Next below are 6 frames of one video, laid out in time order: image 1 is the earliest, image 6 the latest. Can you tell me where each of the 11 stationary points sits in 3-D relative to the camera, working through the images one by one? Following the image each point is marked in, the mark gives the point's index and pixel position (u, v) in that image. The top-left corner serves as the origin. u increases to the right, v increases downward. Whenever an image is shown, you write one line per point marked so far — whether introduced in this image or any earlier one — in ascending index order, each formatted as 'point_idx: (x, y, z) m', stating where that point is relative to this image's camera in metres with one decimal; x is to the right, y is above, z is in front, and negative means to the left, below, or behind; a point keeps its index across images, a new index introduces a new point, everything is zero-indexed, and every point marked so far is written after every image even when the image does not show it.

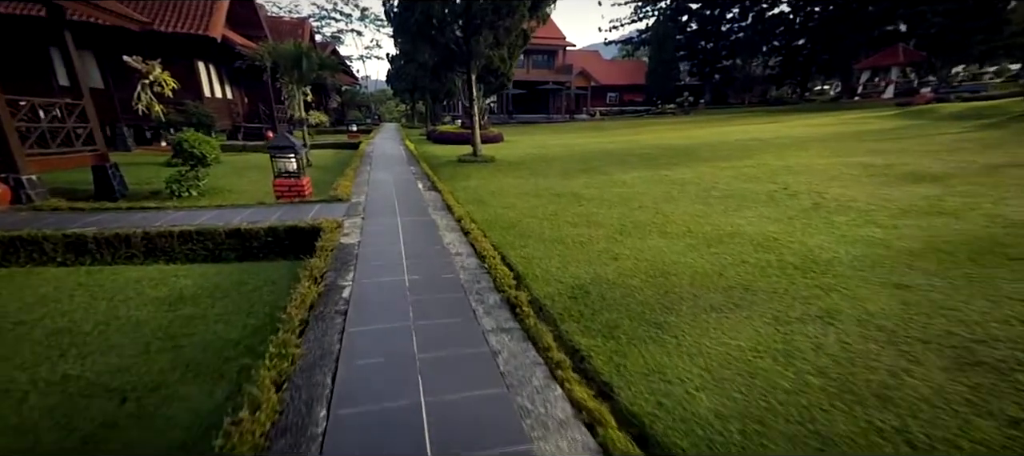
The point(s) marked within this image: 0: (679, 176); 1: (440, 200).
0: (+3.0, +0.9, +8.2) m
1: (-1.1, +0.4, +6.8) m
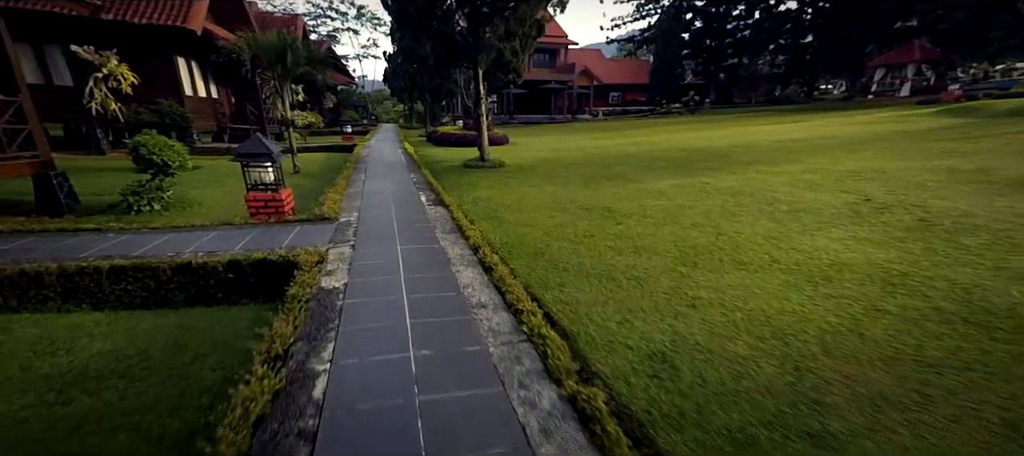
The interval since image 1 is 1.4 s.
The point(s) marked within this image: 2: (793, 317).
0: (+3.3, +0.7, +7.1) m
1: (-0.8, +0.1, +5.7) m
2: (+1.9, -0.6, +3.0) m
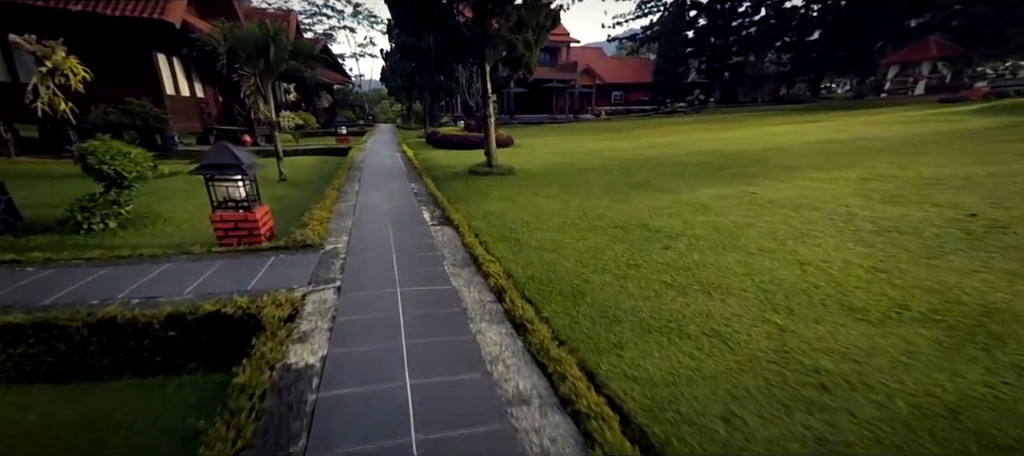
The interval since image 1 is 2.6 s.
0: (+3.5, +0.4, +6.1) m
1: (-0.6, -0.1, +4.6) m
2: (+2.1, -0.8, +2.0) m
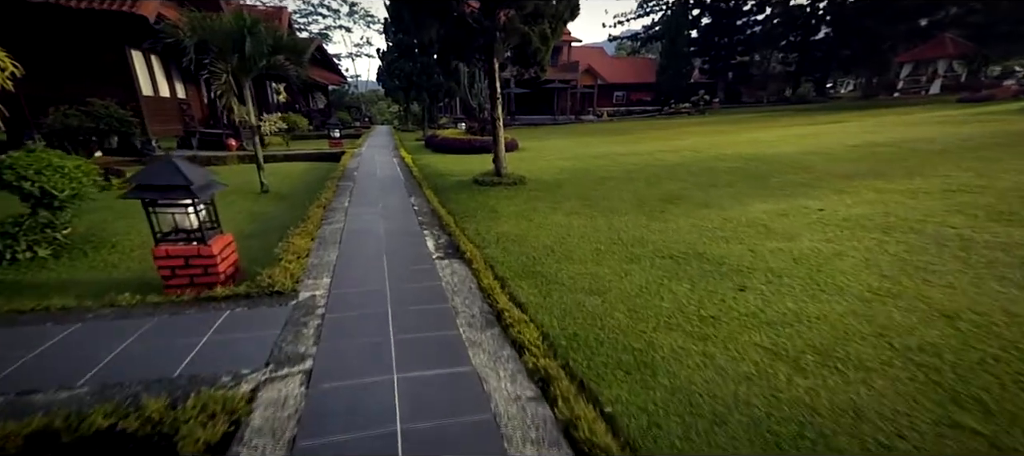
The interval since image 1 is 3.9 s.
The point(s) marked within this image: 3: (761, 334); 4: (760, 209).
0: (+3.8, +0.2, +5.1) m
1: (-0.3, -0.4, +3.6) m
2: (+2.4, -1.1, +1.0) m
3: (+1.6, -0.7, +2.9) m
4: (+3.0, +0.2, +5.6) m
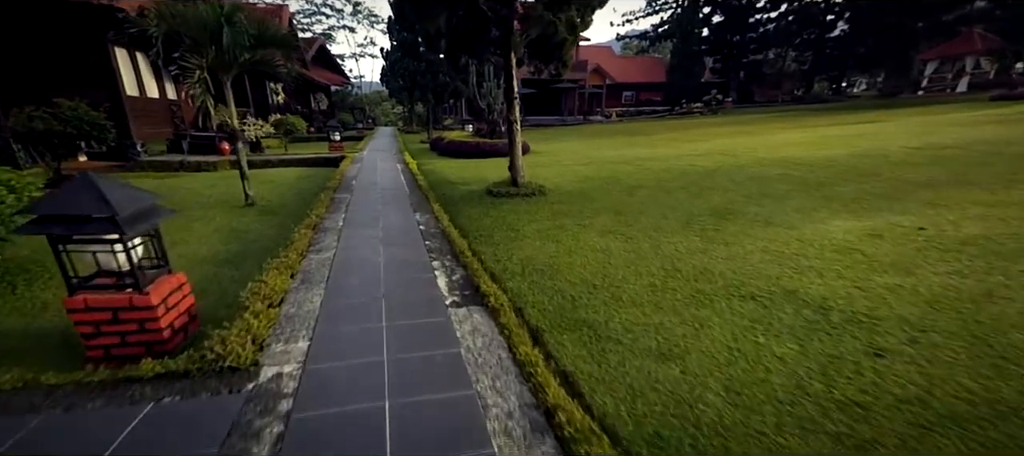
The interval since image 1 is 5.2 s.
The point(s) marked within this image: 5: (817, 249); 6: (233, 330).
0: (+4.0, -0.1, +4.1) m
1: (-0.1, -0.7, +2.6) m
2: (+2.6, -1.3, 0.0) m
3: (+1.8, -0.9, +1.9) m
4: (+3.3, 0.0, +4.6) m
5: (+2.7, -0.2, +4.1) m
6: (-1.6, -0.6, +2.6) m
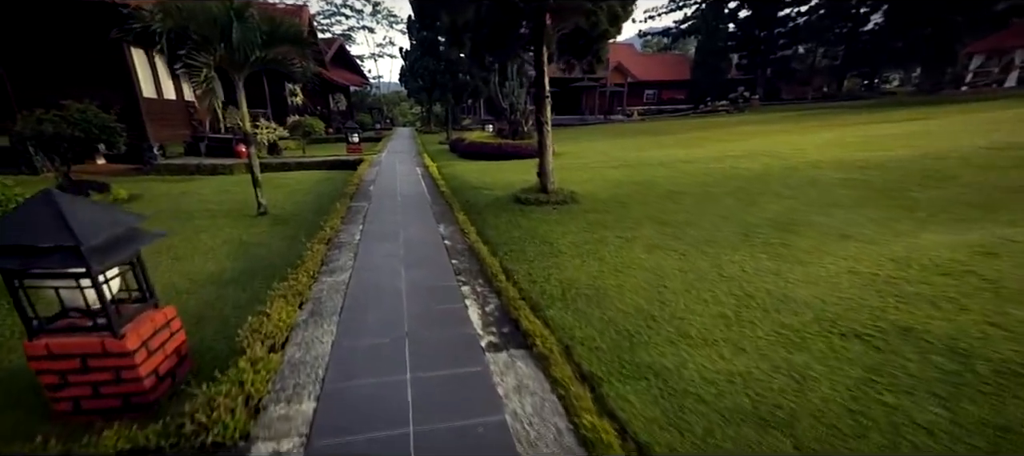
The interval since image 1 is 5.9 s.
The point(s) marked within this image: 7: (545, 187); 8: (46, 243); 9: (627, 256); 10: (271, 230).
0: (+4.3, -0.2, +3.4) m
1: (+0.2, -0.8, +2.1) m
2: (+2.8, -1.5, -0.6) m
3: (+2.1, -1.0, +1.3) m
4: (+3.6, -0.1, +3.9) m
5: (+3.0, -0.3, +3.4) m
6: (-1.3, -0.7, +2.1) m
7: (+0.5, +0.6, +6.8) m
8: (-2.0, 0.0, +2.0) m
9: (+1.1, -0.3, +4.3) m
10: (-2.8, 0.0, +5.4) m
